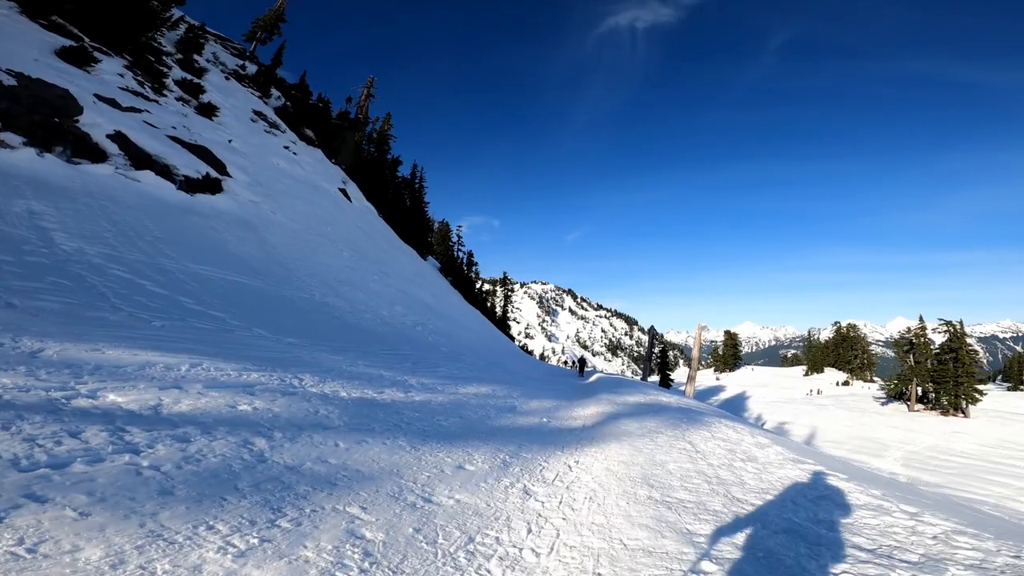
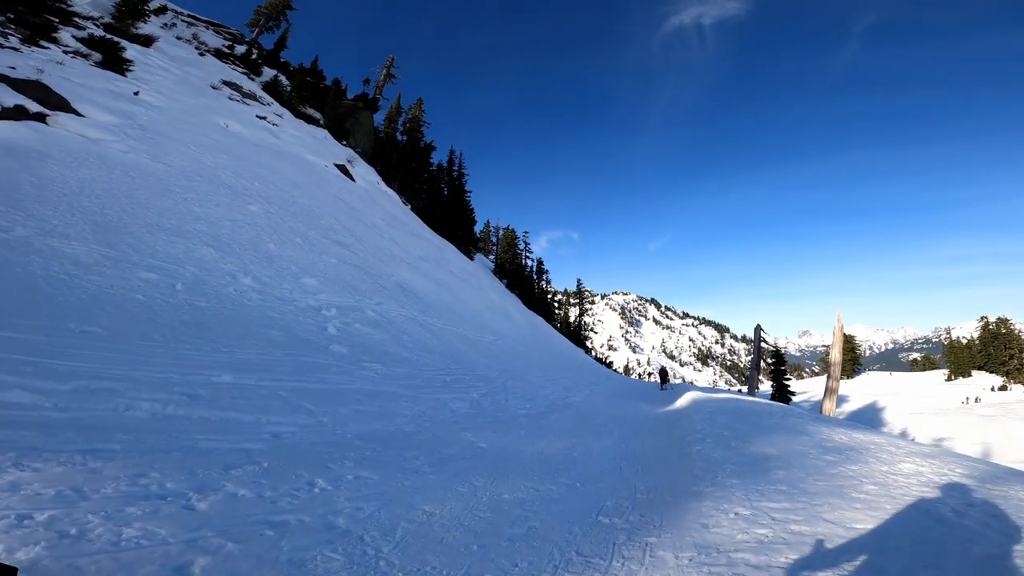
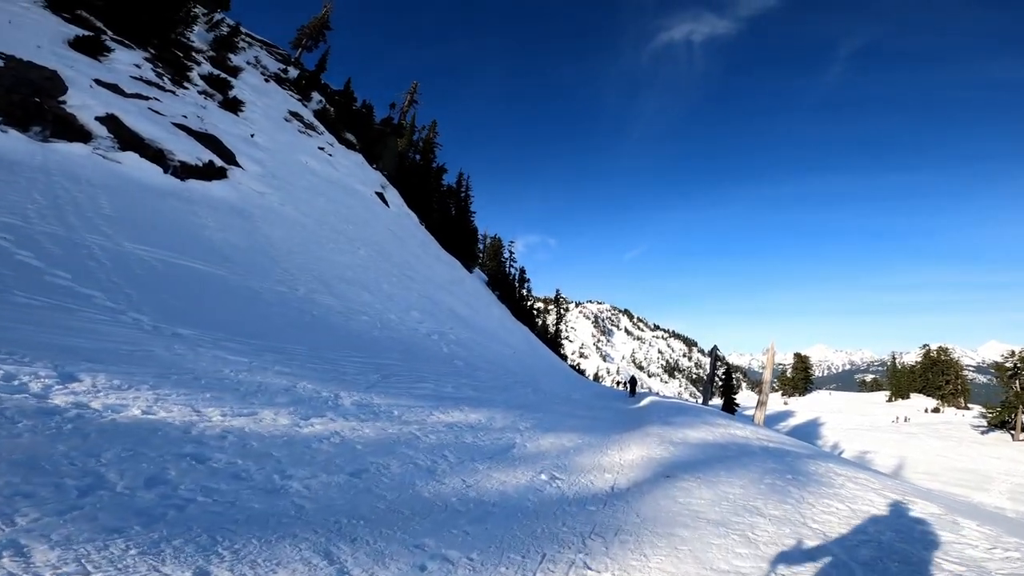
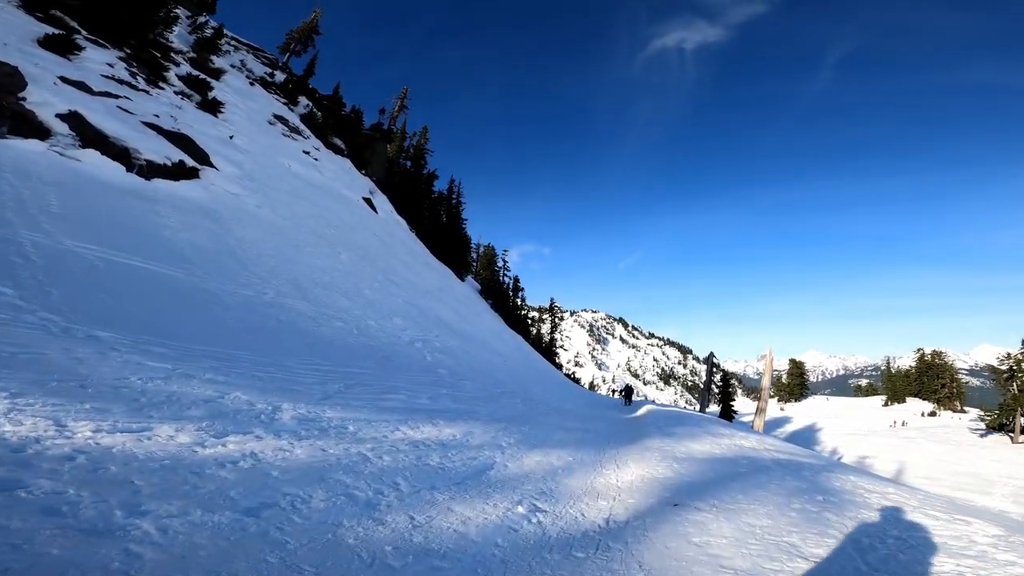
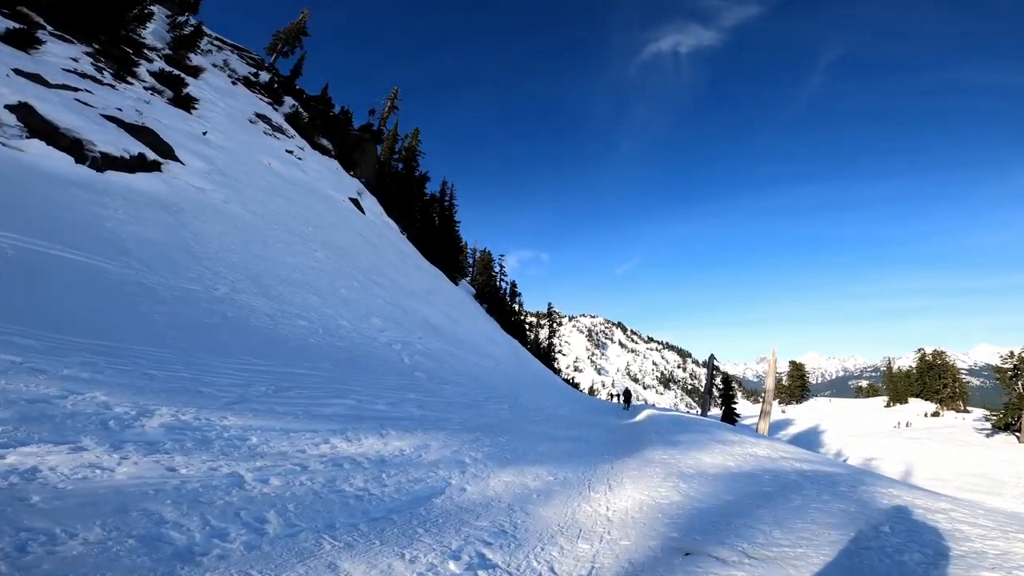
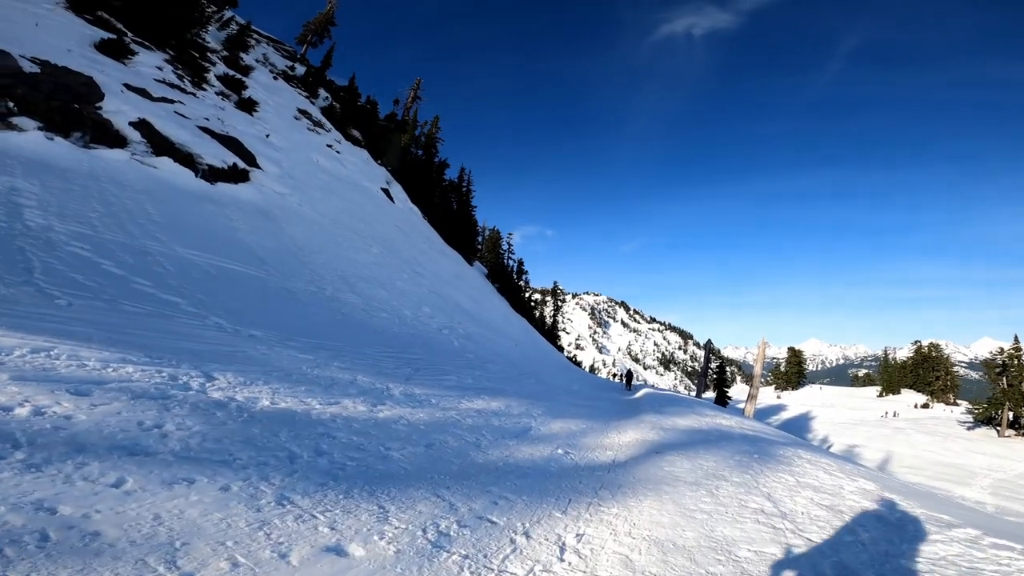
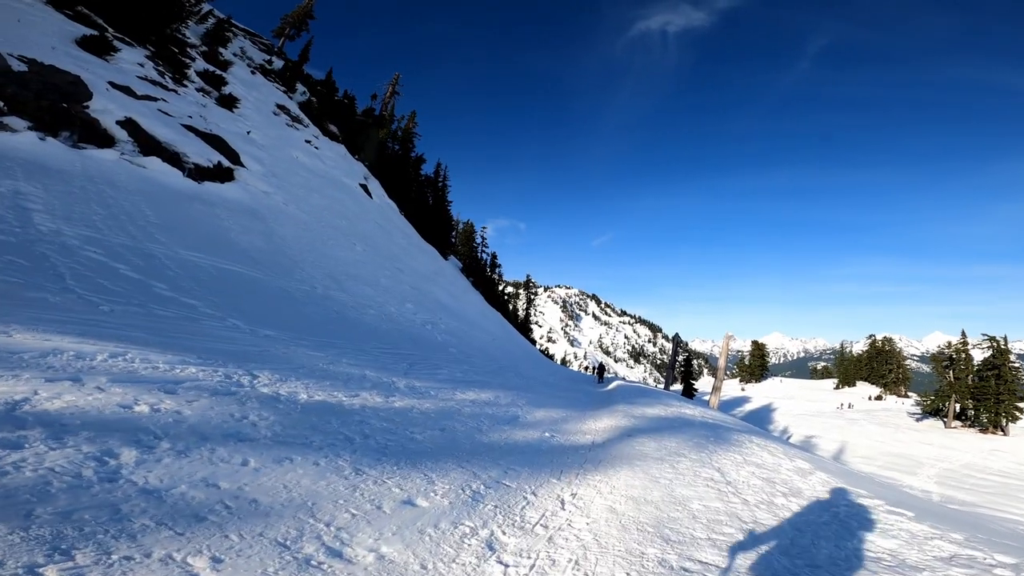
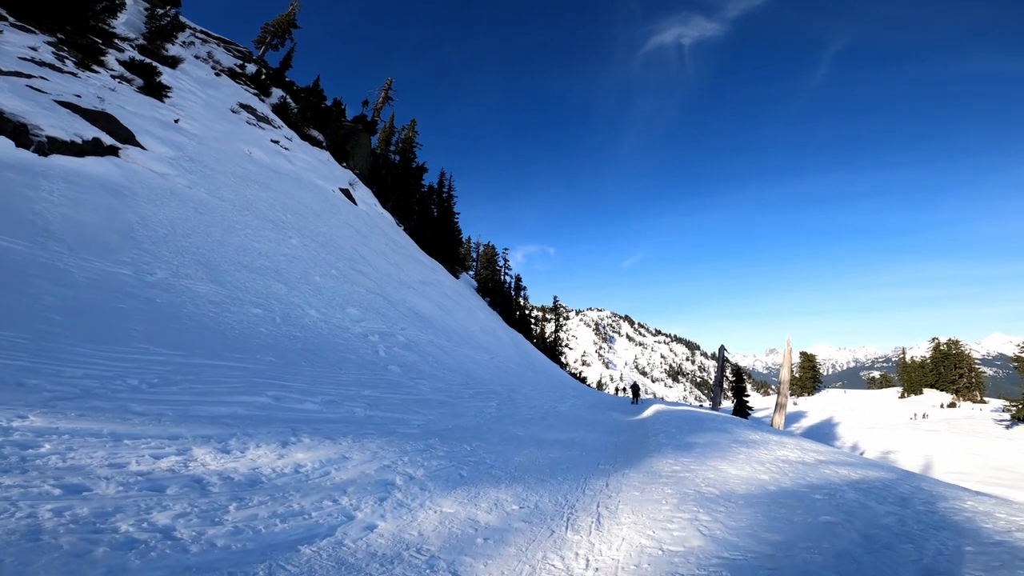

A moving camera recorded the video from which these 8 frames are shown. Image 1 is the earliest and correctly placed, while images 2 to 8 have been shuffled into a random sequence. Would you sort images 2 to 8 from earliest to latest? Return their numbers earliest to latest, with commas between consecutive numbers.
7, 6, 3, 4, 5, 8, 2
